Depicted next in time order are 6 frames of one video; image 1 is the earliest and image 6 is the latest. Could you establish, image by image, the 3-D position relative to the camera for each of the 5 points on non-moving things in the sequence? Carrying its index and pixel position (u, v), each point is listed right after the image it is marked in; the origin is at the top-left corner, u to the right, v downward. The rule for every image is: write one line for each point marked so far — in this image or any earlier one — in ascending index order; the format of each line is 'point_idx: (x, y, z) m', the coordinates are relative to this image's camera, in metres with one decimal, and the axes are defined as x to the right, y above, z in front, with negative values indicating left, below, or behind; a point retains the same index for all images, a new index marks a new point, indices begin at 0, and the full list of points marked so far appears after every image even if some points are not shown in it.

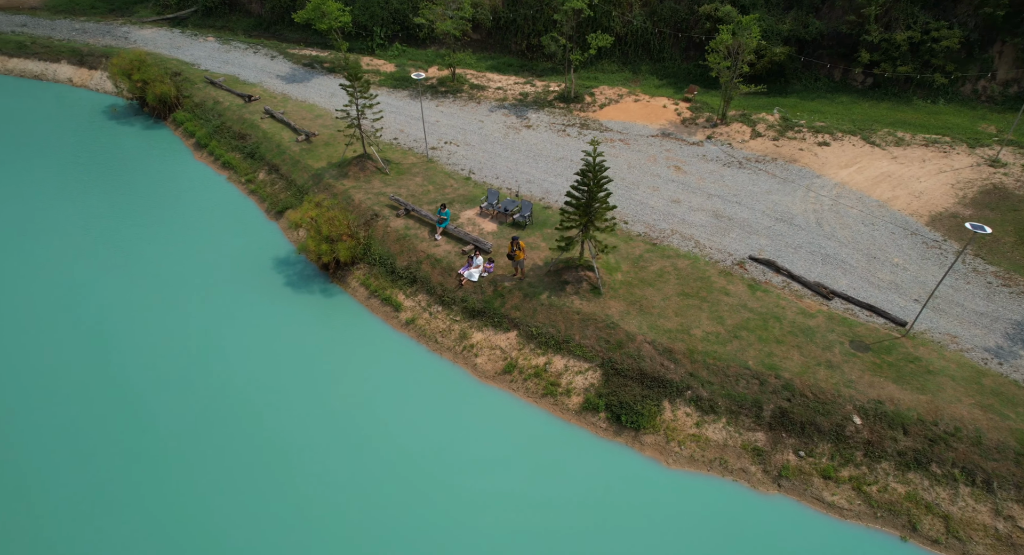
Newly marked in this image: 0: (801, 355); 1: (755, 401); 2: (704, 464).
0: (+9.1, -2.4, +19.3) m
1: (+7.4, -3.7, +18.6) m
2: (+5.7, -5.6, +18.2) m
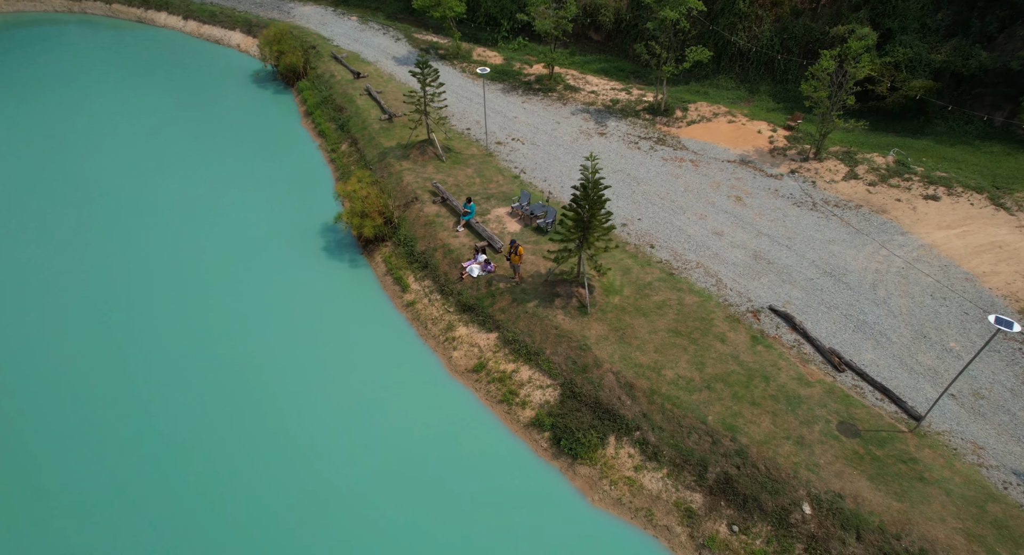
0: (+7.4, -4.1, +17.3) m
1: (+5.3, -5.1, +17.1) m
2: (+3.3, -6.5, +17.1) m
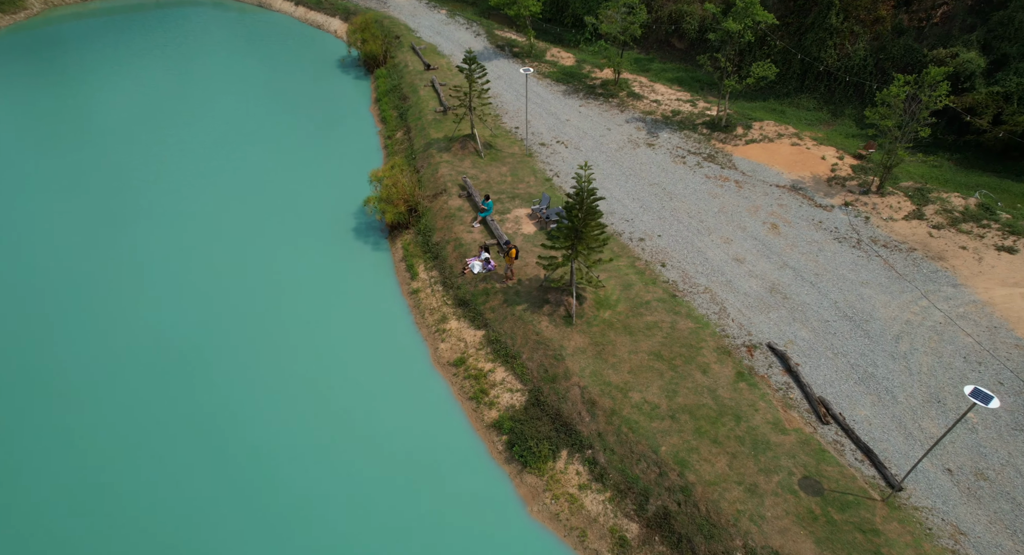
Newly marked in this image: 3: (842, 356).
0: (+5.8, -5.0, +16.3) m
1: (+3.6, -5.7, +16.4) m
2: (+1.4, -6.9, +16.8) m
3: (+10.6, -2.5, +19.6) m
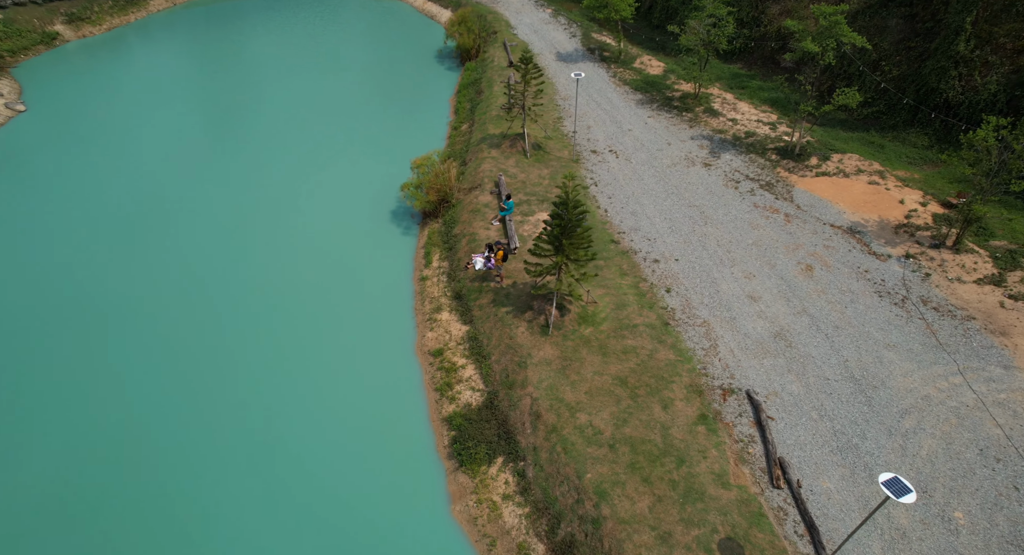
0: (+3.5, -5.8, +15.4) m
1: (+1.2, -6.1, +15.9) m
2: (-0.9, -7.0, +16.8) m
3: (+9.2, -4.1, +17.6) m
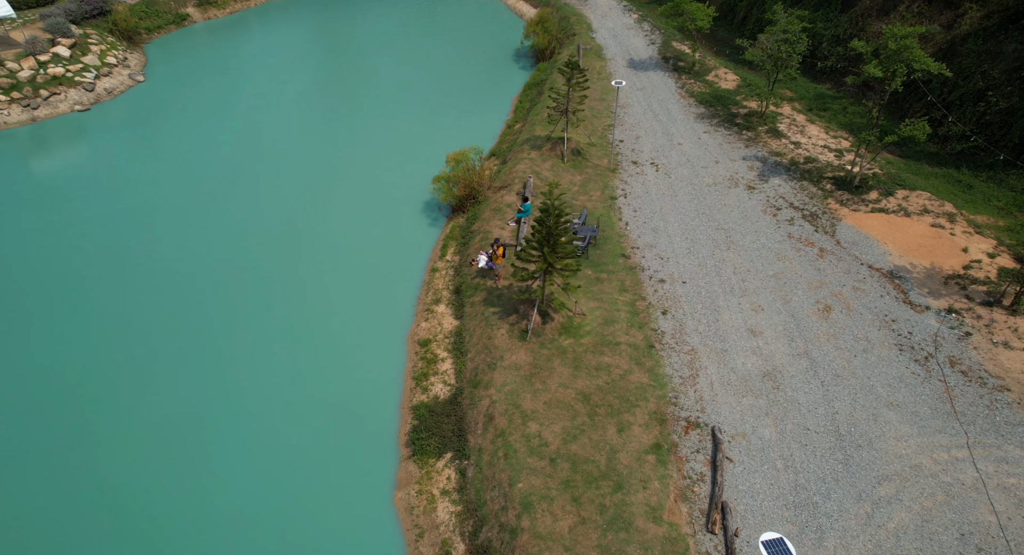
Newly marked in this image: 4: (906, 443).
0: (+1.4, -6.2, +15.1) m
1: (-0.7, -6.2, +16.0) m
2: (-2.8, -6.8, +17.1) m
3: (+7.6, -5.2, +16.4) m
4: (+11.1, -4.7, +17.1) m
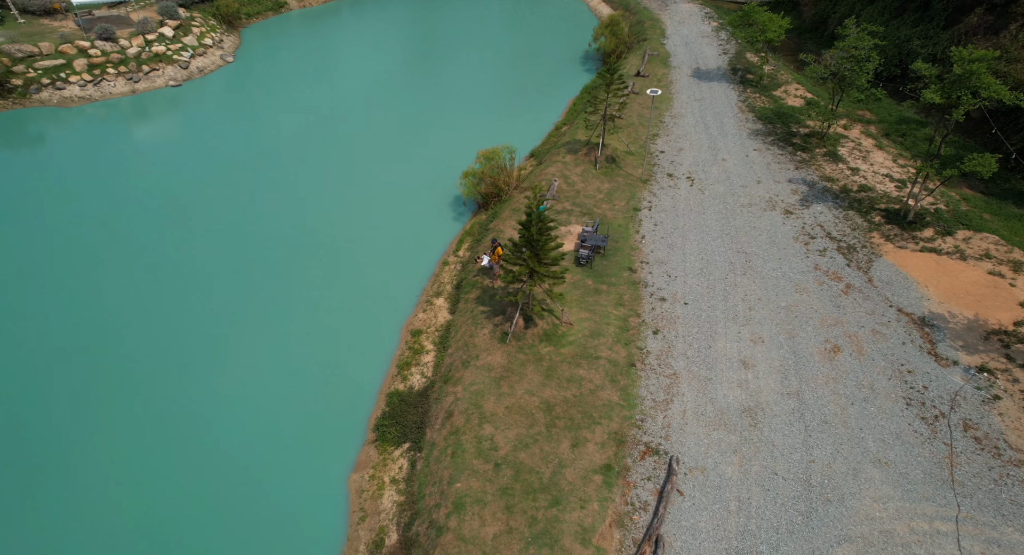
0: (-0.4, -6.3, +15.0) m
1: (-2.4, -6.1, +16.1) m
2: (-4.4, -6.5, +17.6) m
3: (+5.9, -6.0, +15.3) m
4: (+9.6, -5.9, +15.6) m
